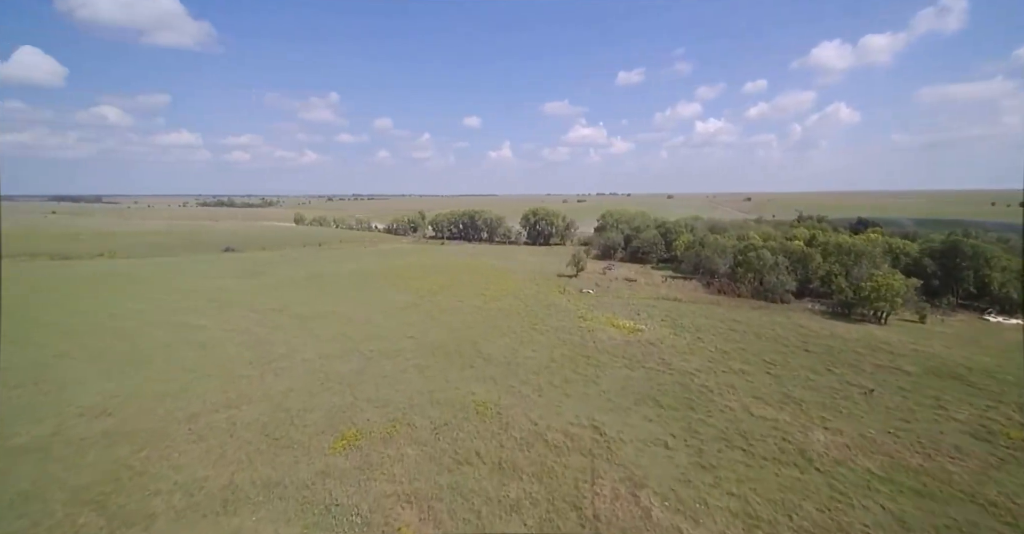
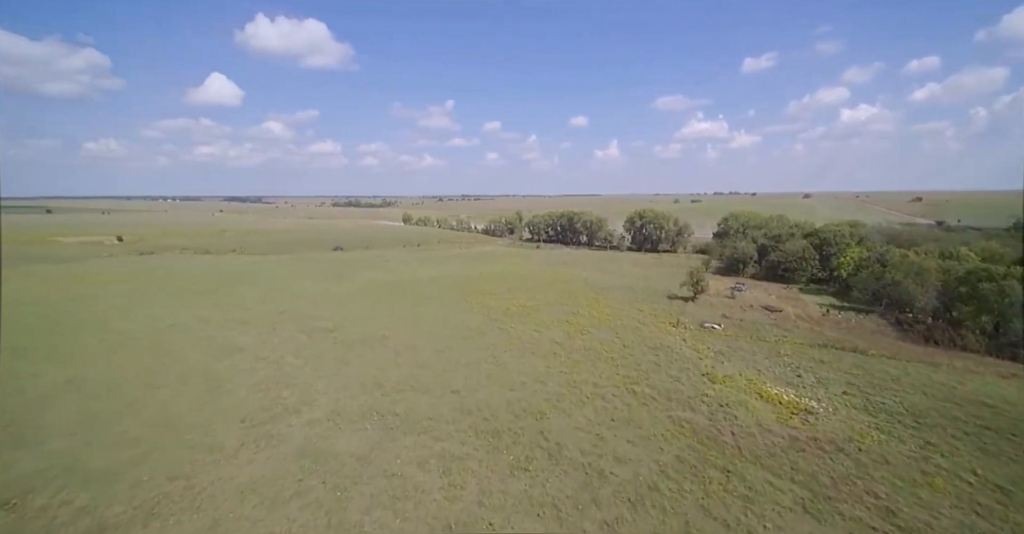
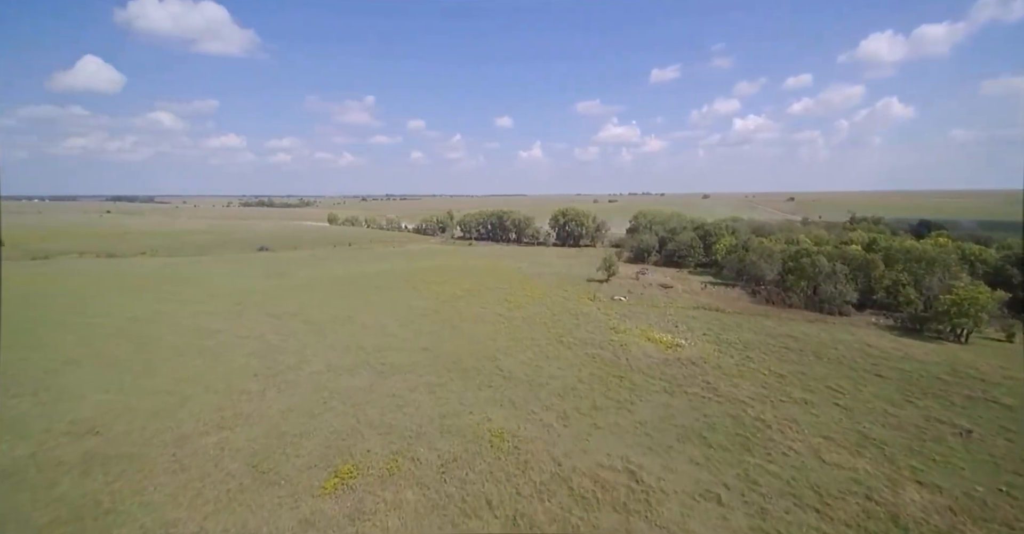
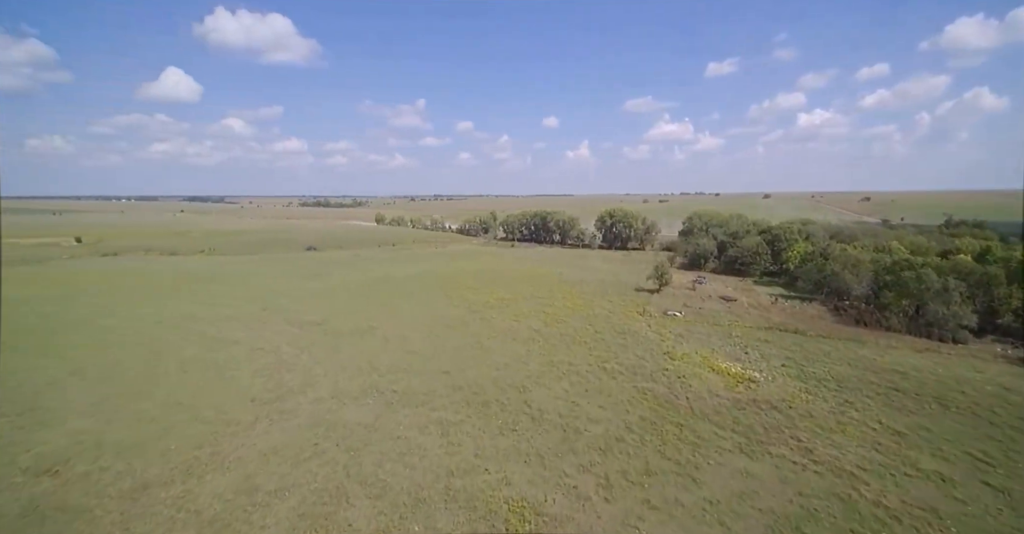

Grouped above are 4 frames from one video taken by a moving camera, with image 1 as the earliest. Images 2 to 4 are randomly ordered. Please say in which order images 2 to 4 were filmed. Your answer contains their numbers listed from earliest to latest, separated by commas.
3, 4, 2
